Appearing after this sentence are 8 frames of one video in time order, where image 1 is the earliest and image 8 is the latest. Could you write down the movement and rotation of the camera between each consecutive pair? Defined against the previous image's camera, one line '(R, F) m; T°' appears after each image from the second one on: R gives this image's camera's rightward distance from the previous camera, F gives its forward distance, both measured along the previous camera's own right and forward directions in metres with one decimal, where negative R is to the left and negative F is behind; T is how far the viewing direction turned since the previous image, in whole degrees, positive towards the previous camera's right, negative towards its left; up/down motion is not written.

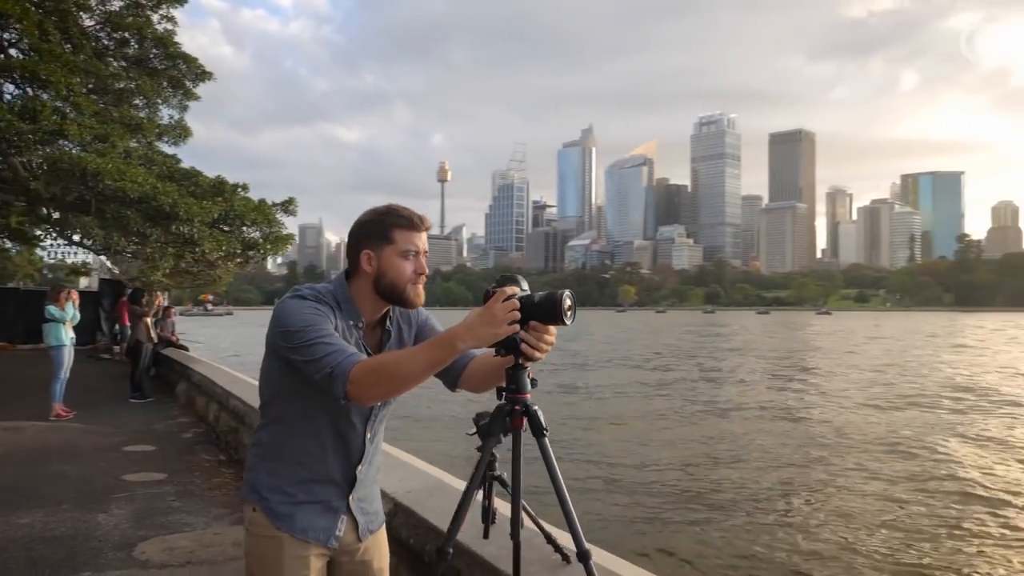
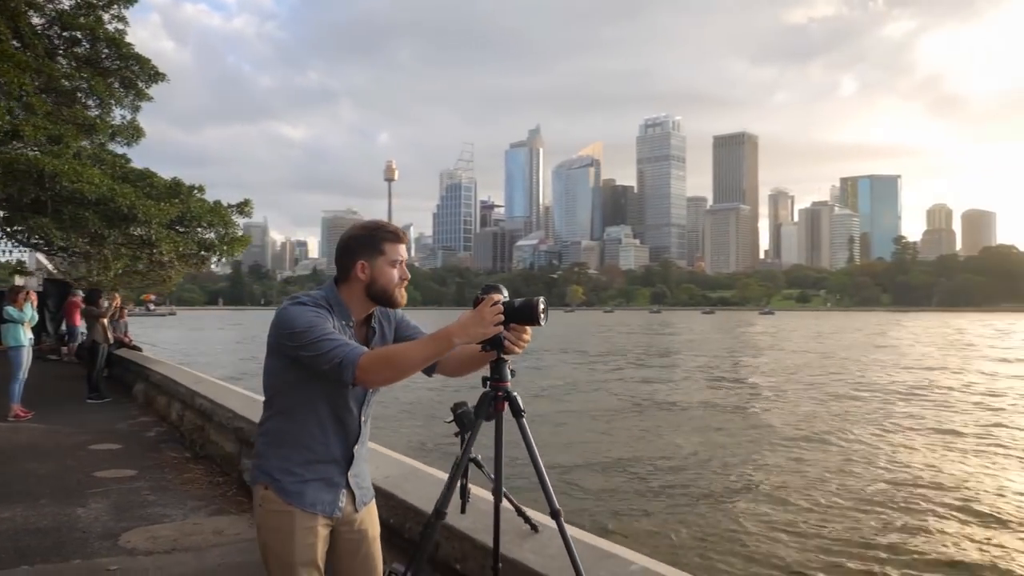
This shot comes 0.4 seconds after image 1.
(-0.1, -0.4) m; +4°
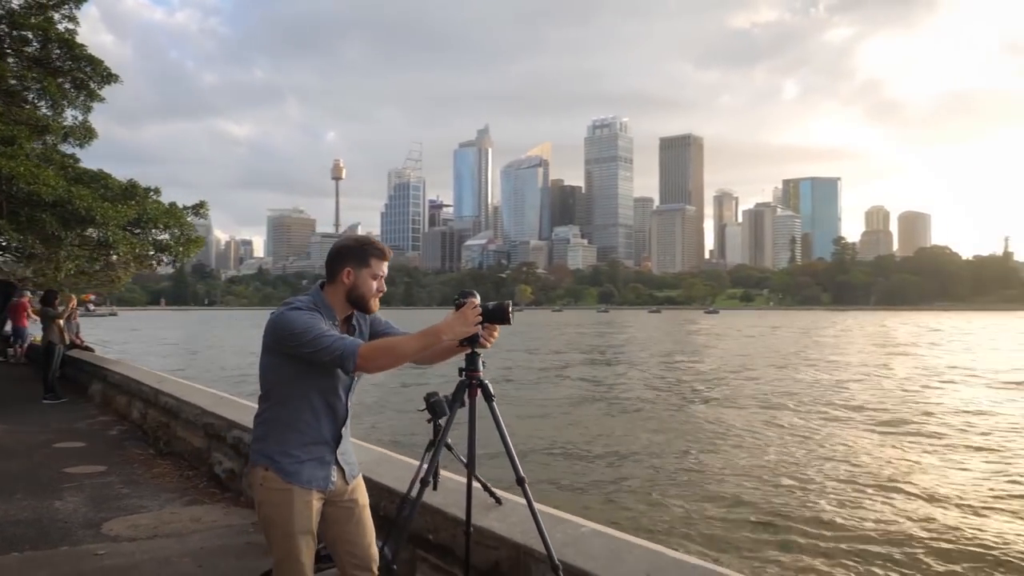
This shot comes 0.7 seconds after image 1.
(-0.1, -0.4) m; +4°
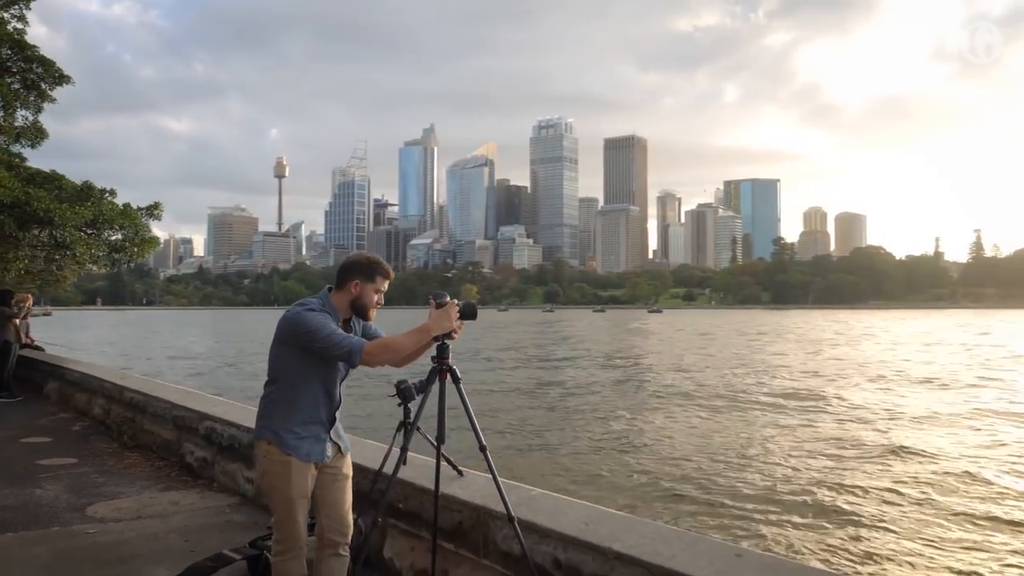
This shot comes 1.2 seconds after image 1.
(-0.1, -0.6) m; +4°
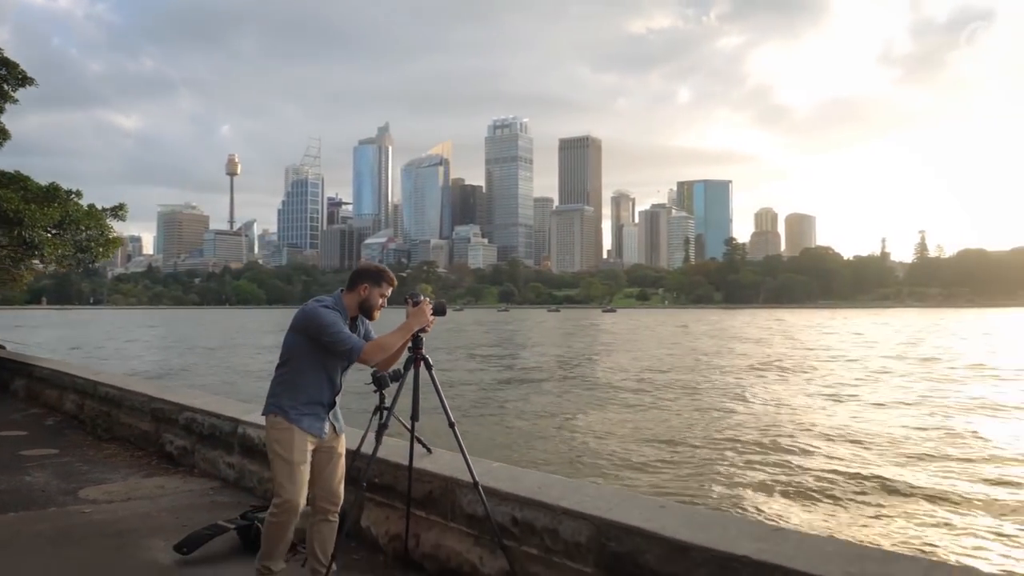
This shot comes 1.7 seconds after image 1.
(0.0, -0.6) m; +3°
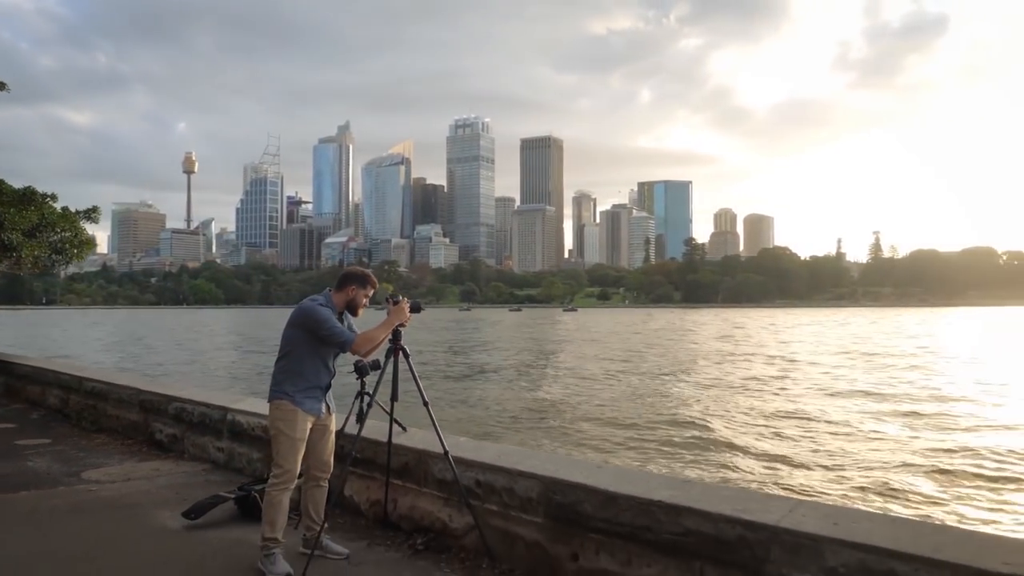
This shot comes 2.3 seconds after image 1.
(0.0, -0.7) m; +3°
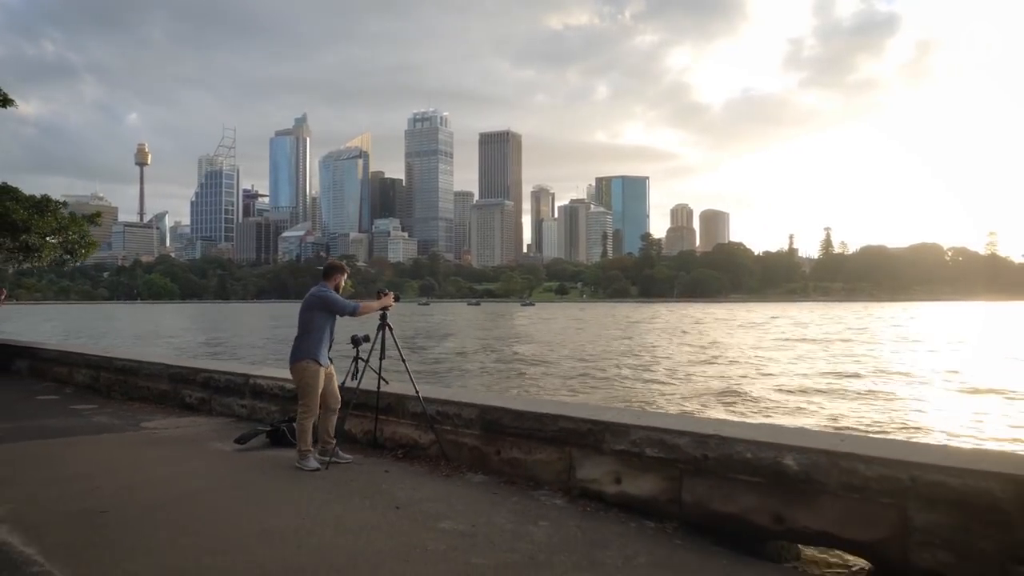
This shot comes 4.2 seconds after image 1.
(+0.1, -2.2) m; +3°
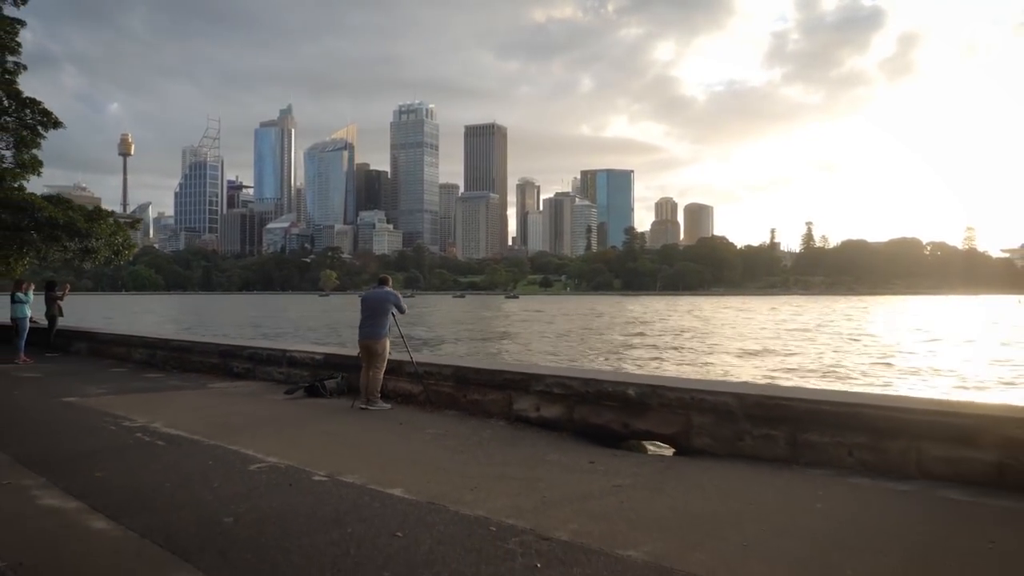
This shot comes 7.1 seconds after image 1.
(+0.3, -3.1) m; +1°
